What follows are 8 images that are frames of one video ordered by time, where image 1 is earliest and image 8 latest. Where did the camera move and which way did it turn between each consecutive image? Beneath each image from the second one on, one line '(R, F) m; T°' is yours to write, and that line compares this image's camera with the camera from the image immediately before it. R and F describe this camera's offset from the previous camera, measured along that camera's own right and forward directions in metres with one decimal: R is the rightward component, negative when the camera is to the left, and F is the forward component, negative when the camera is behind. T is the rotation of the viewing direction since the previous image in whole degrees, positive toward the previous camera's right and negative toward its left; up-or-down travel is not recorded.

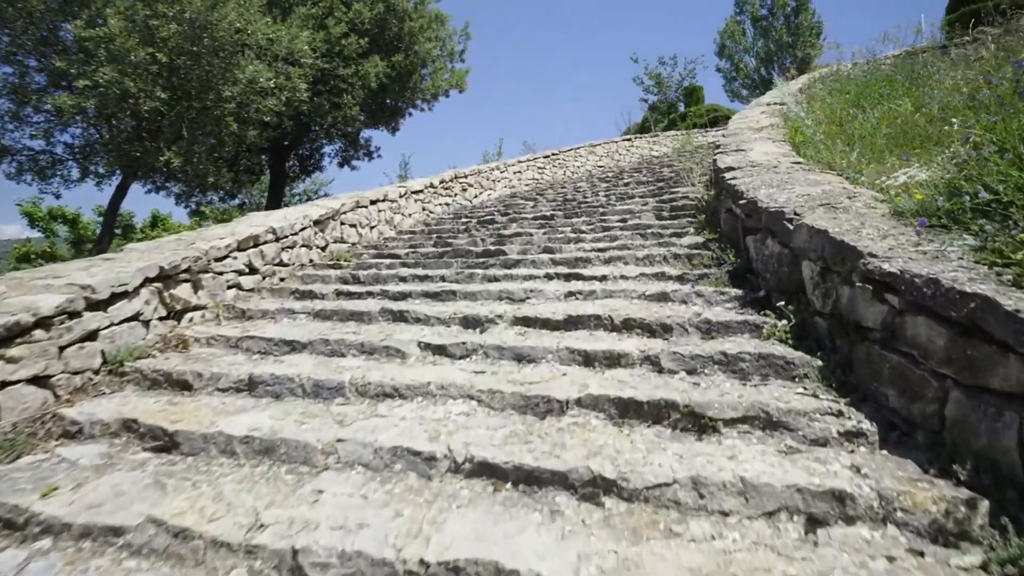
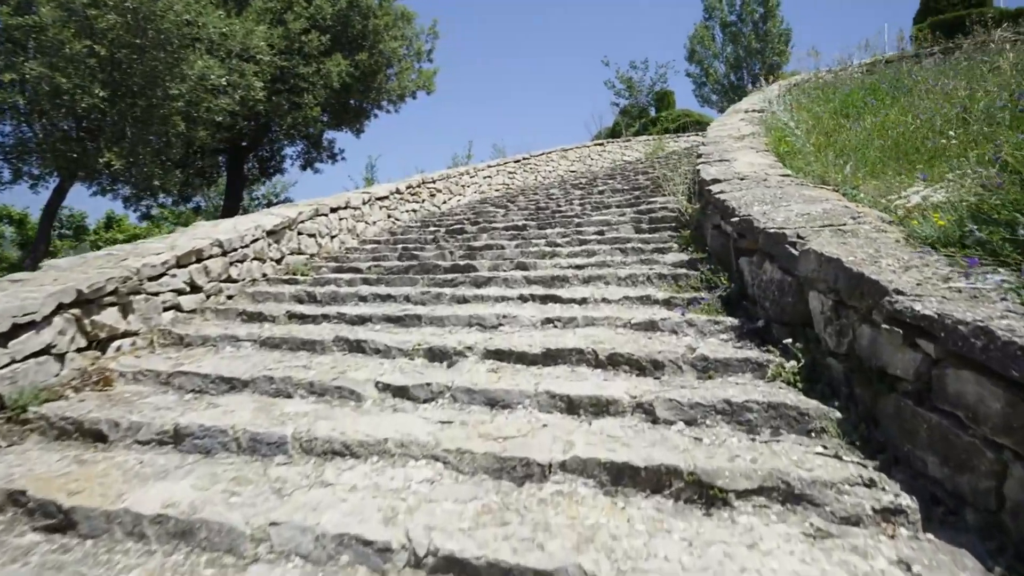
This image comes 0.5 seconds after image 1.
(0.0, +0.3) m; +3°
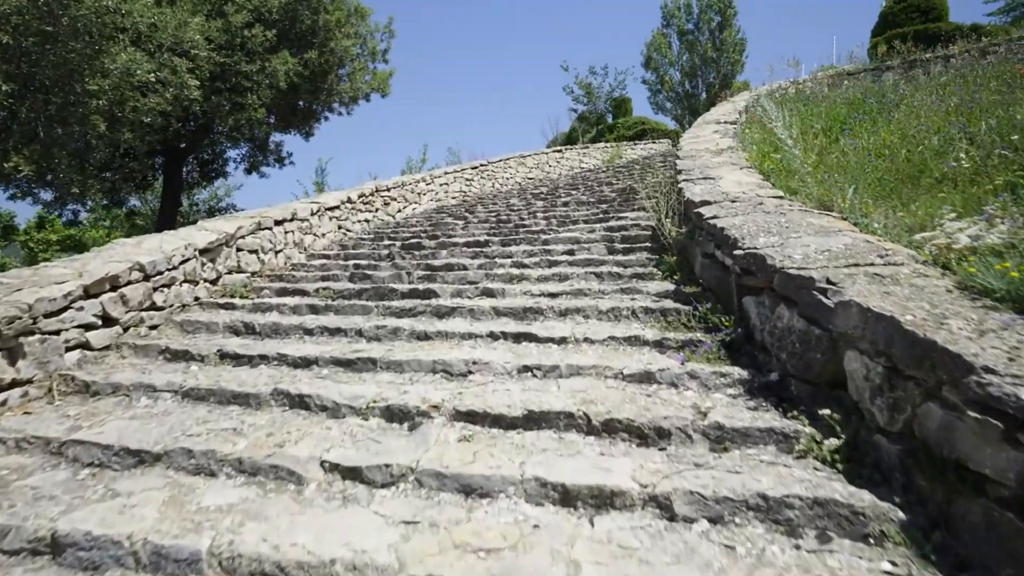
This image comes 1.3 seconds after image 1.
(-0.1, +0.4) m; +4°
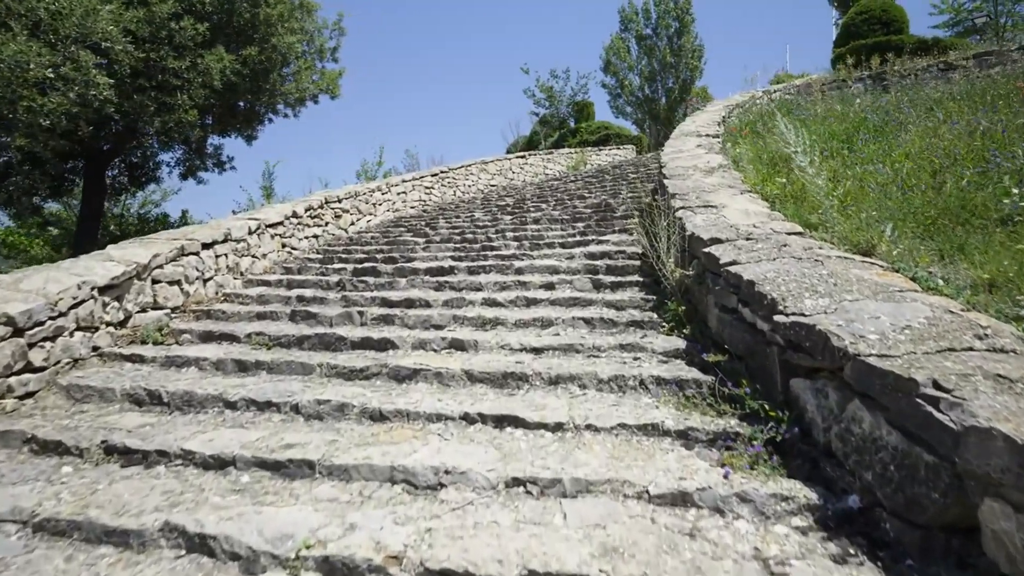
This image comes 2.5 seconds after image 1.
(-0.1, +0.6) m; +4°
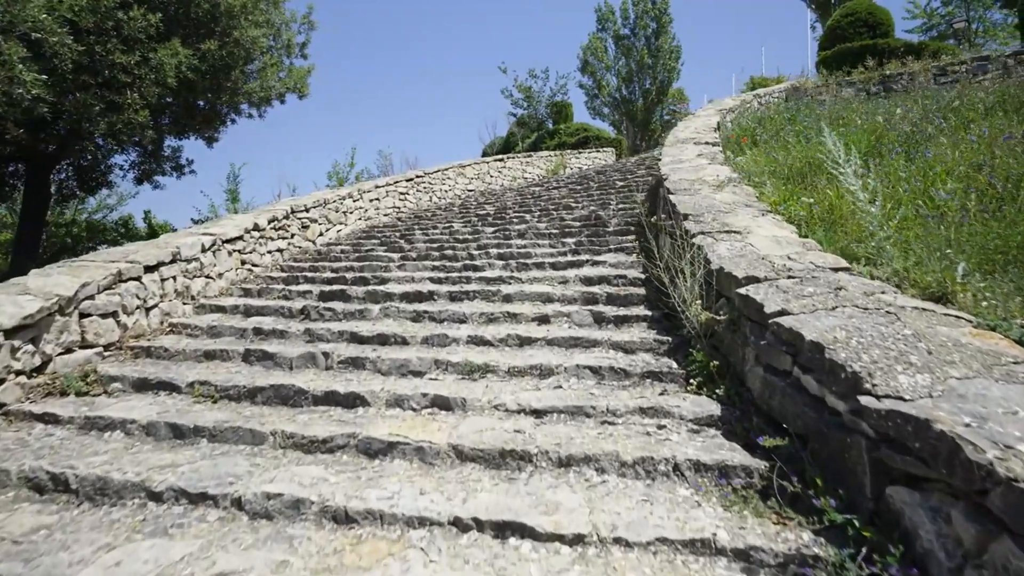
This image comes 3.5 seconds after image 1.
(-0.1, +0.5) m; +2°
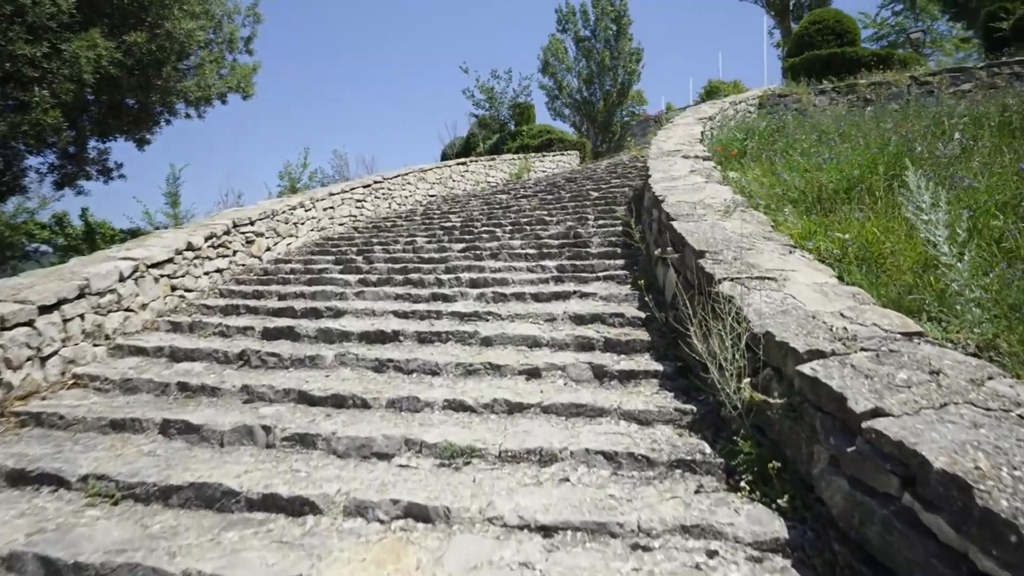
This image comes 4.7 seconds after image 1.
(-0.1, +0.6) m; +4°
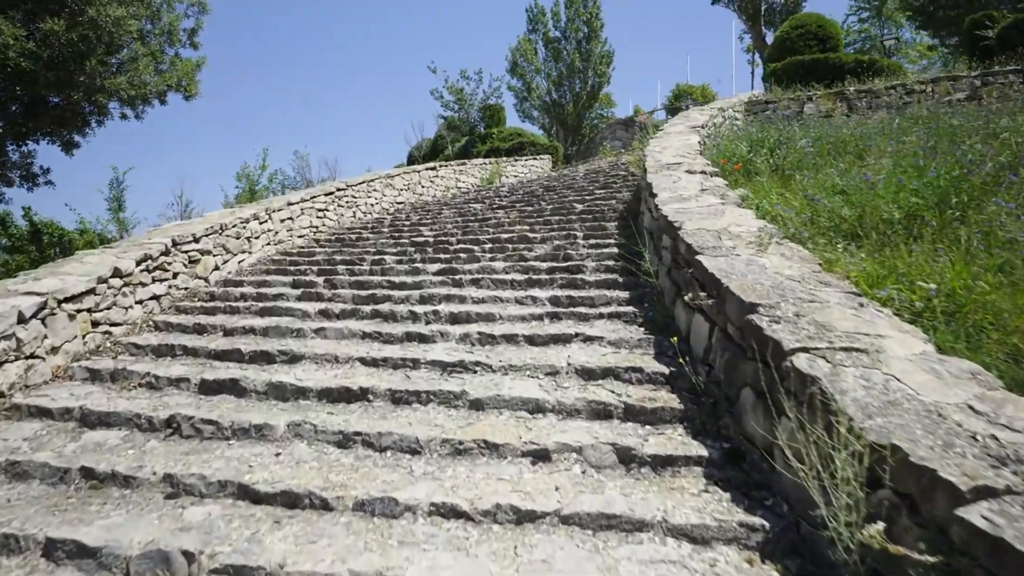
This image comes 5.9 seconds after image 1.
(-0.1, +0.6) m; +3°
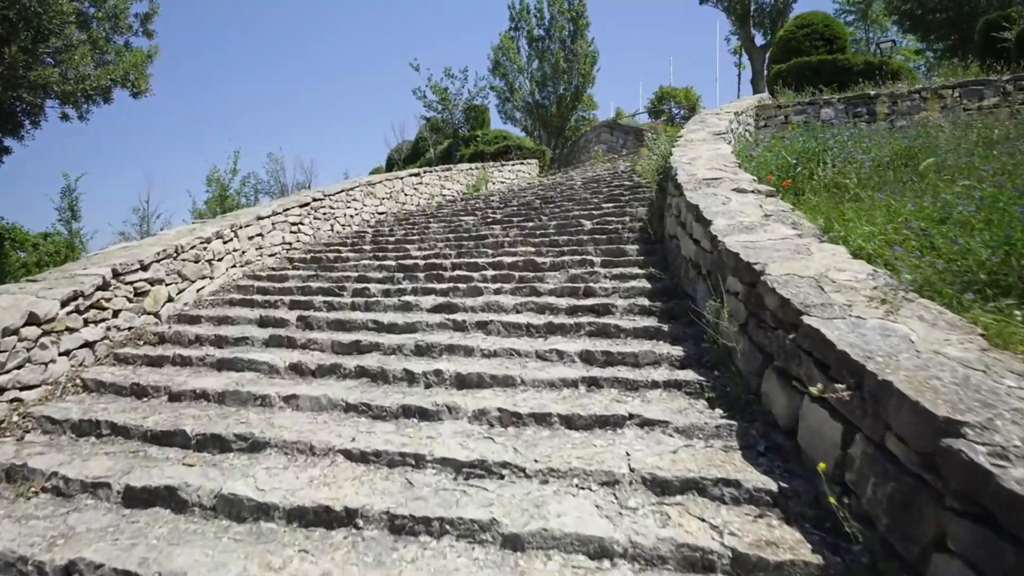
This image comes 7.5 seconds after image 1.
(-0.2, +0.9) m; +2°
